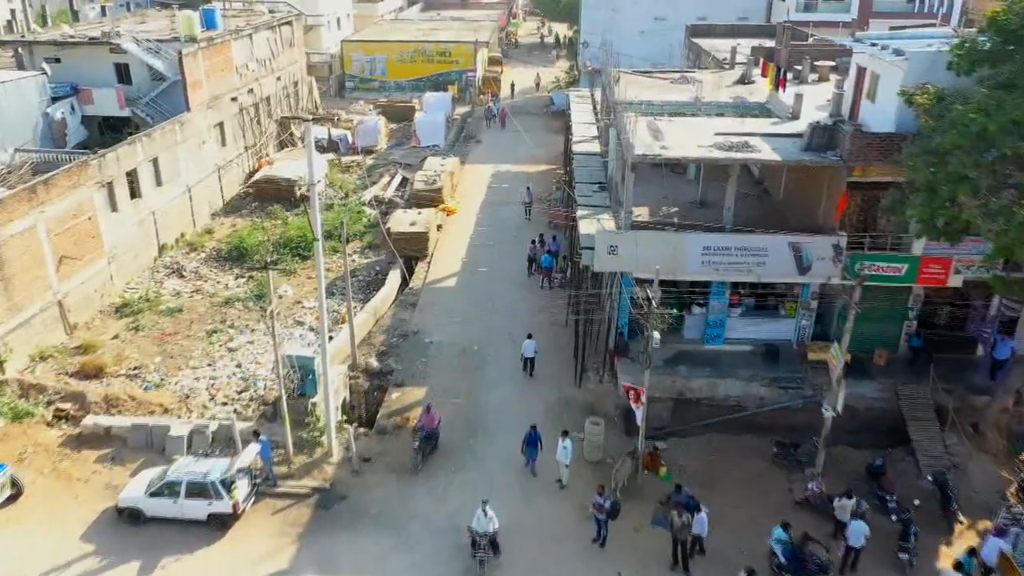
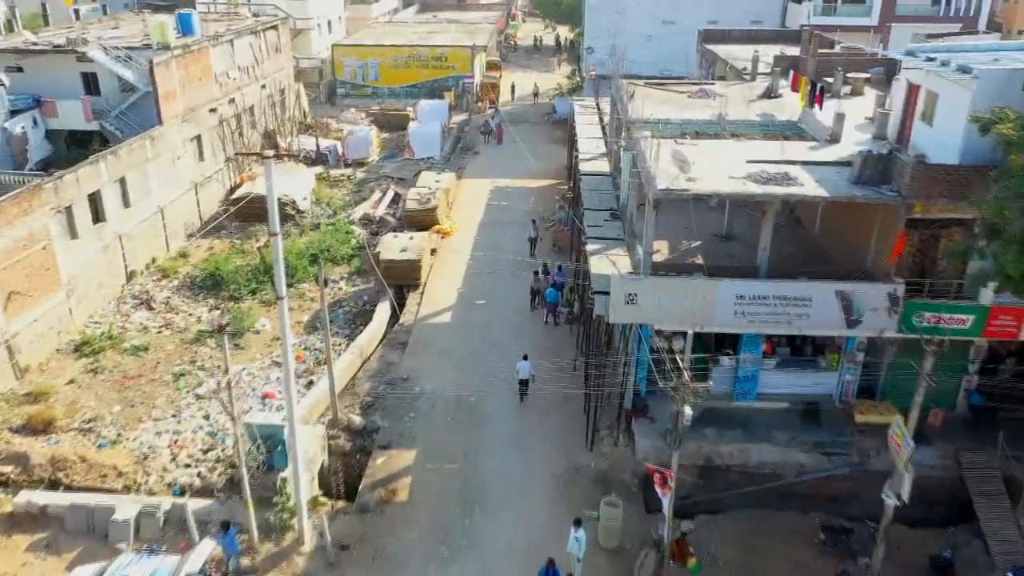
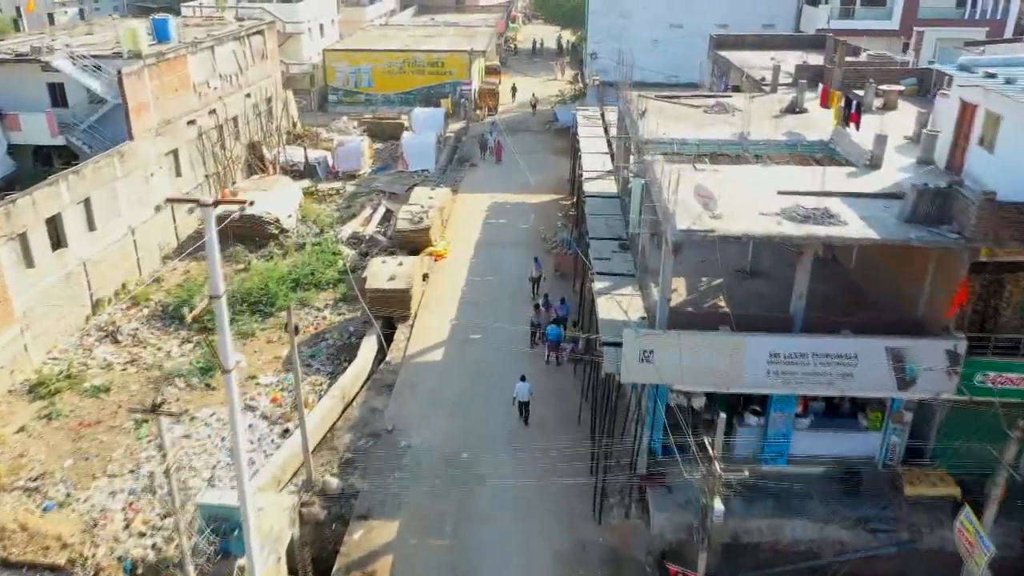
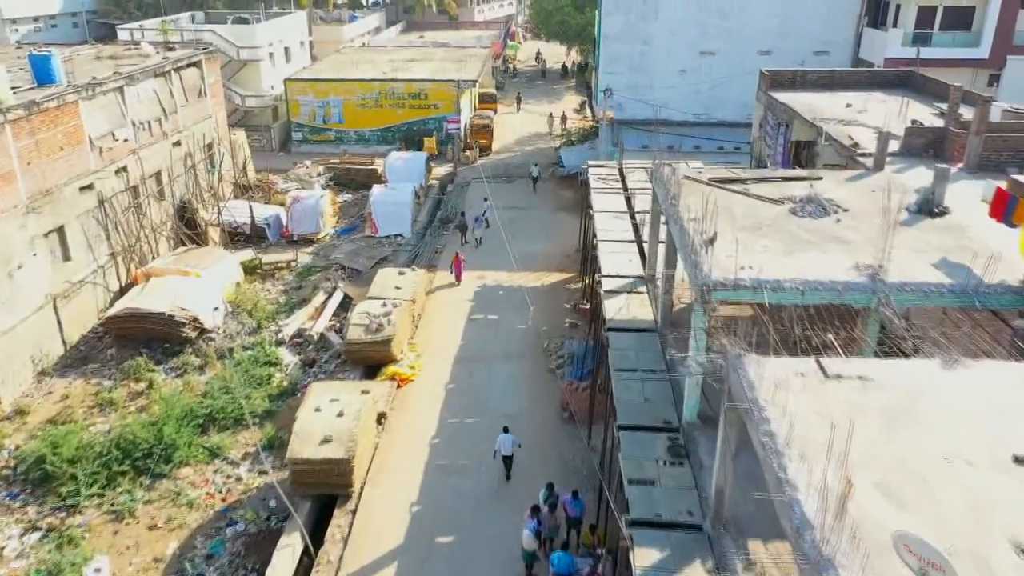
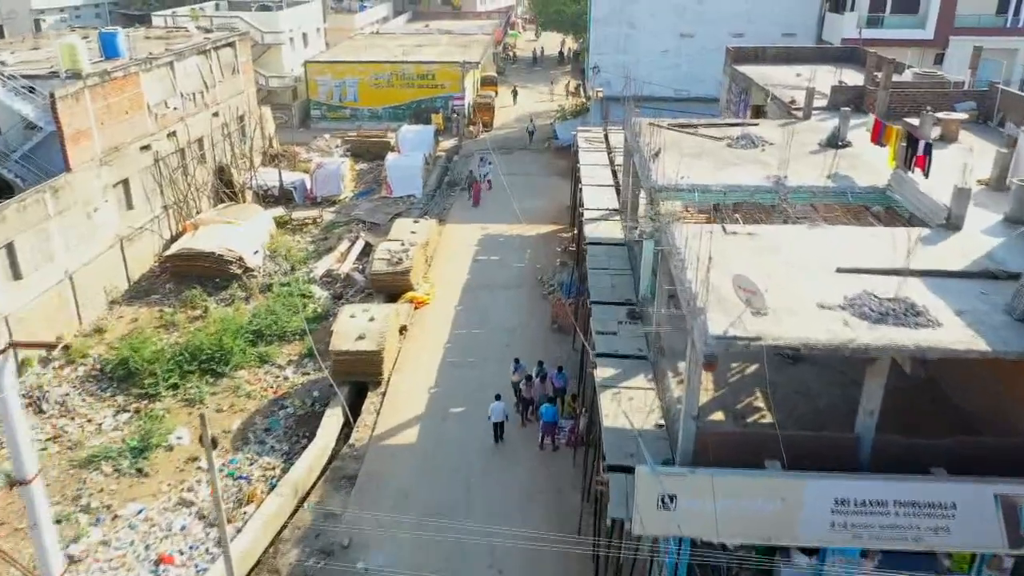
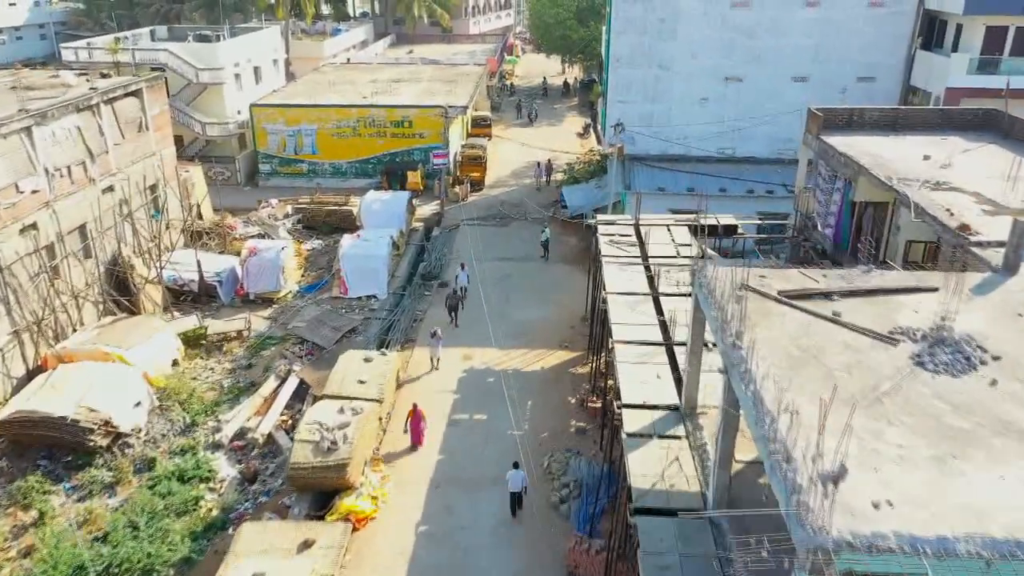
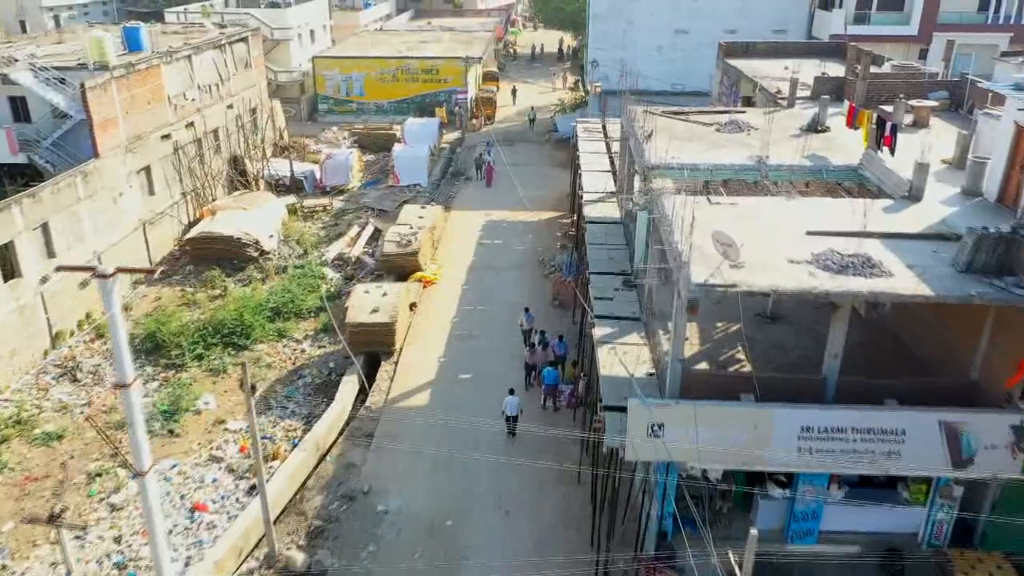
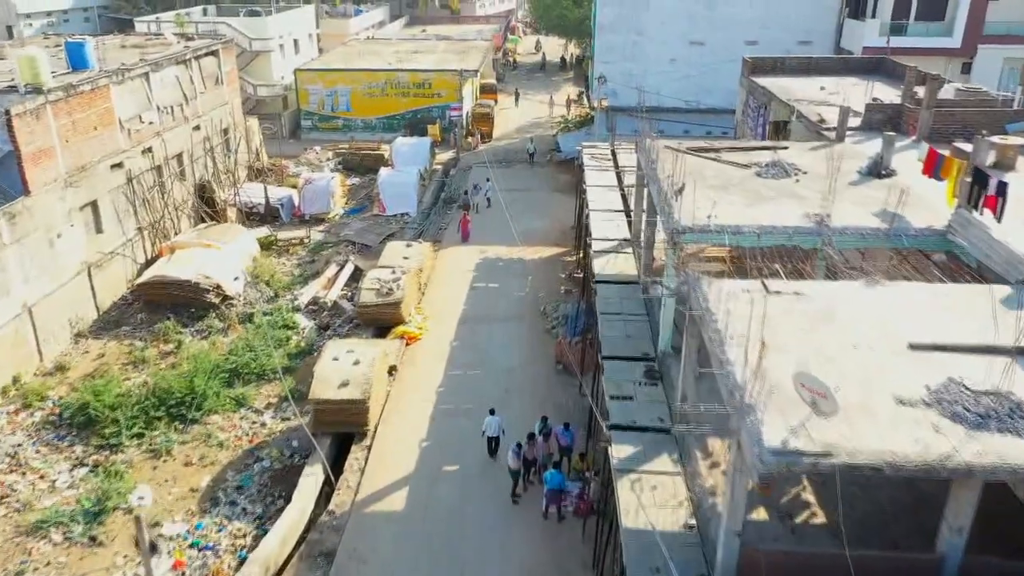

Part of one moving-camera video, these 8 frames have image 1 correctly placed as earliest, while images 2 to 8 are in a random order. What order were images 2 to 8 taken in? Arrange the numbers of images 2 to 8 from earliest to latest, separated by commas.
2, 3, 7, 5, 8, 4, 6
